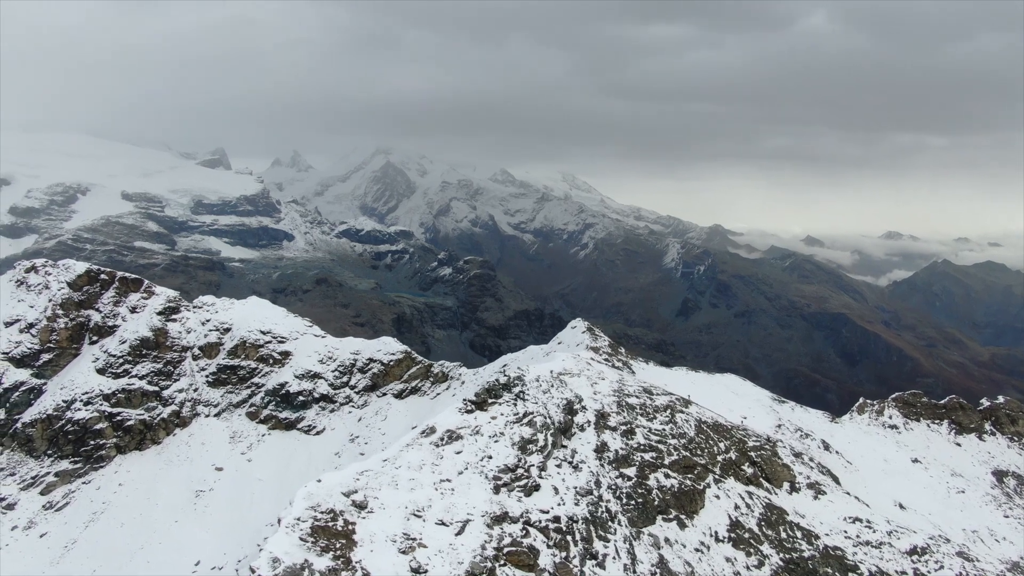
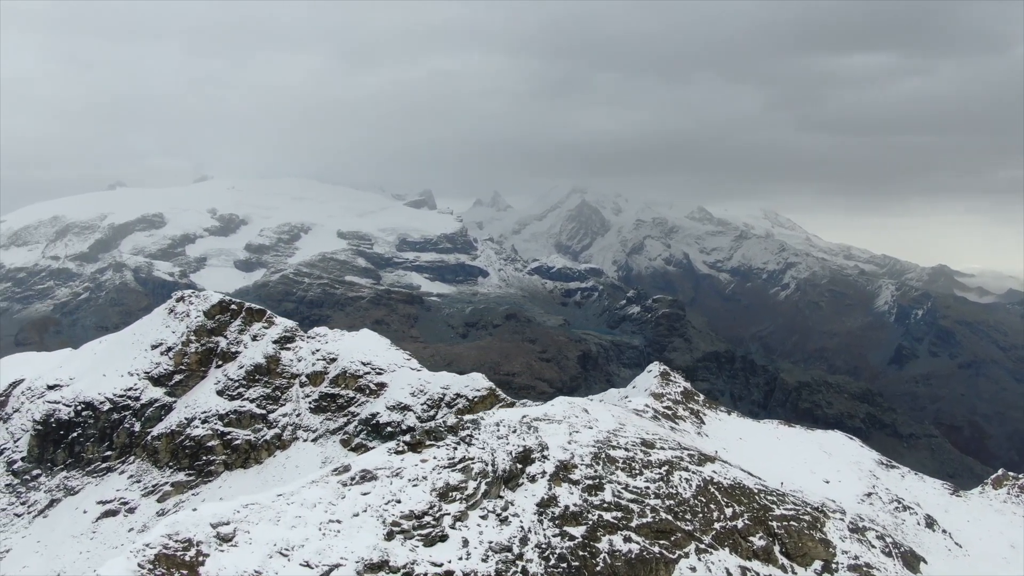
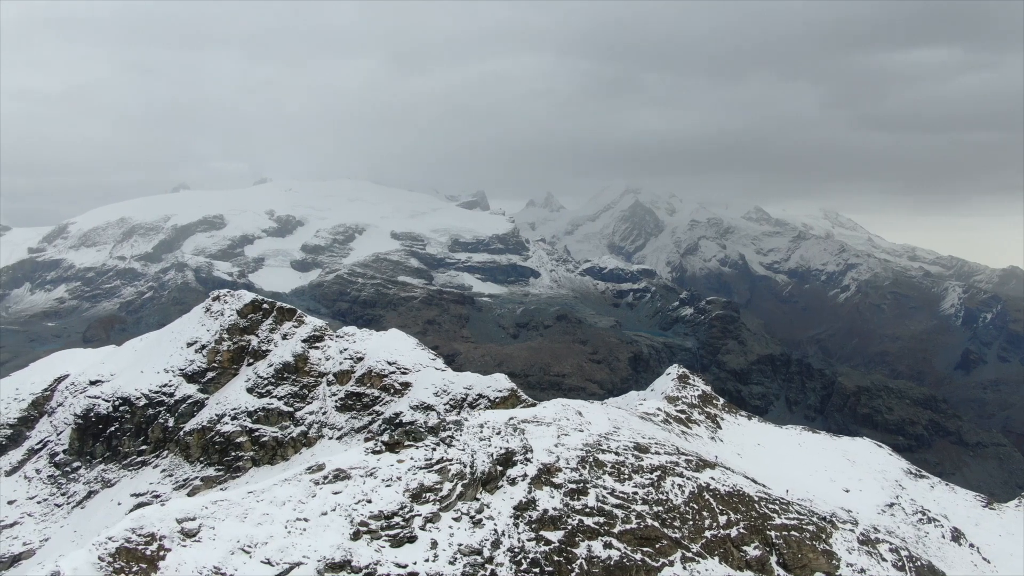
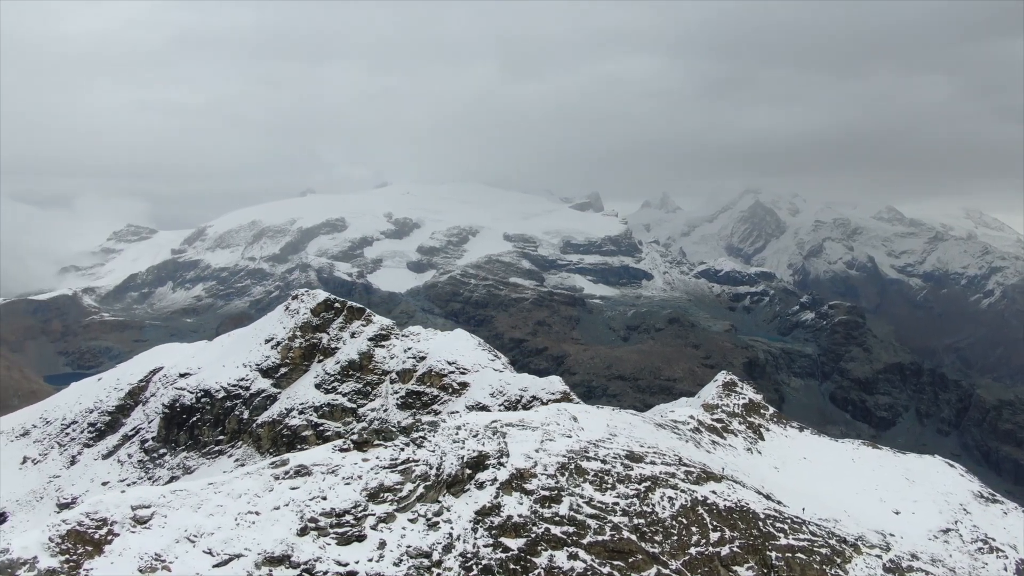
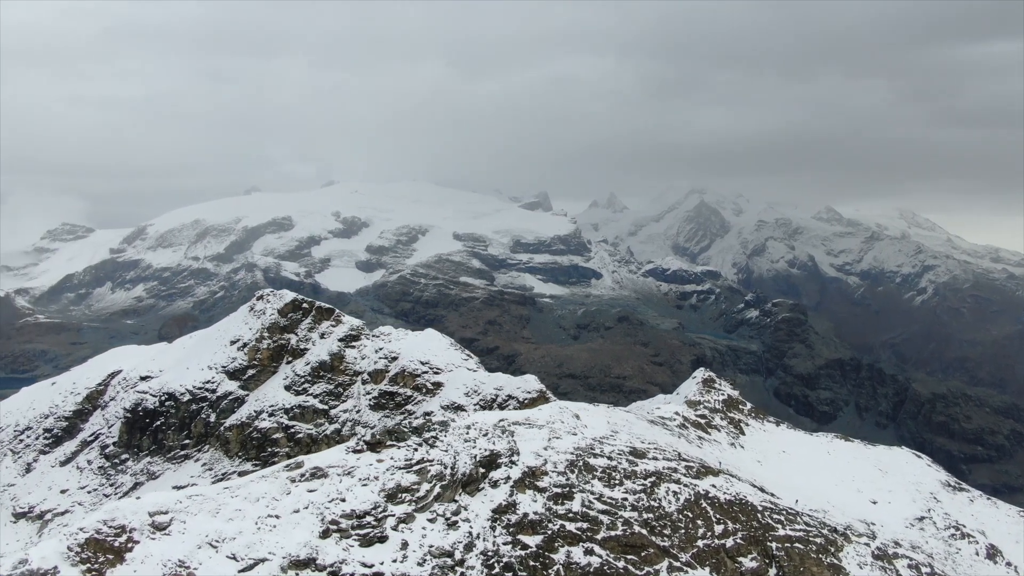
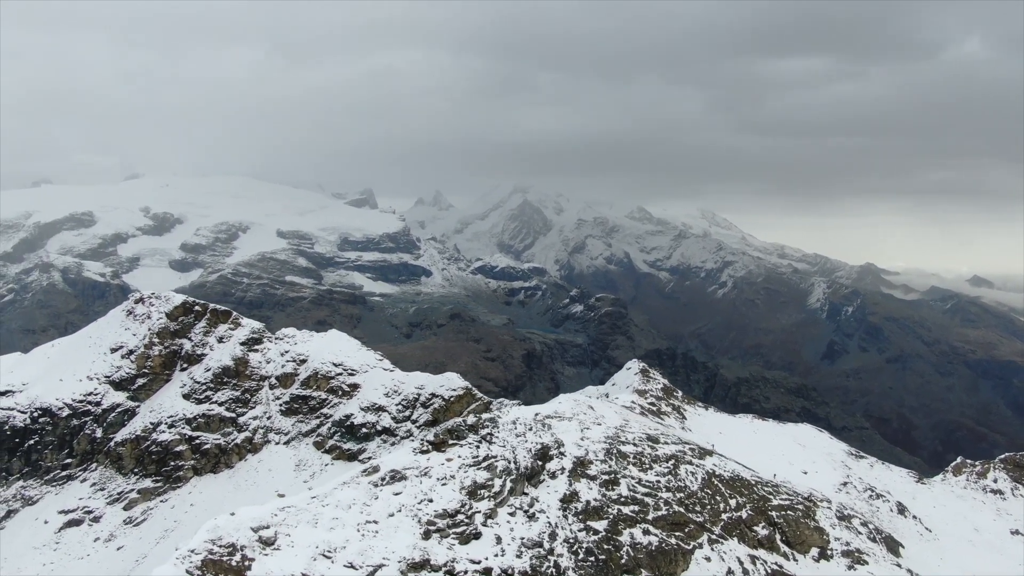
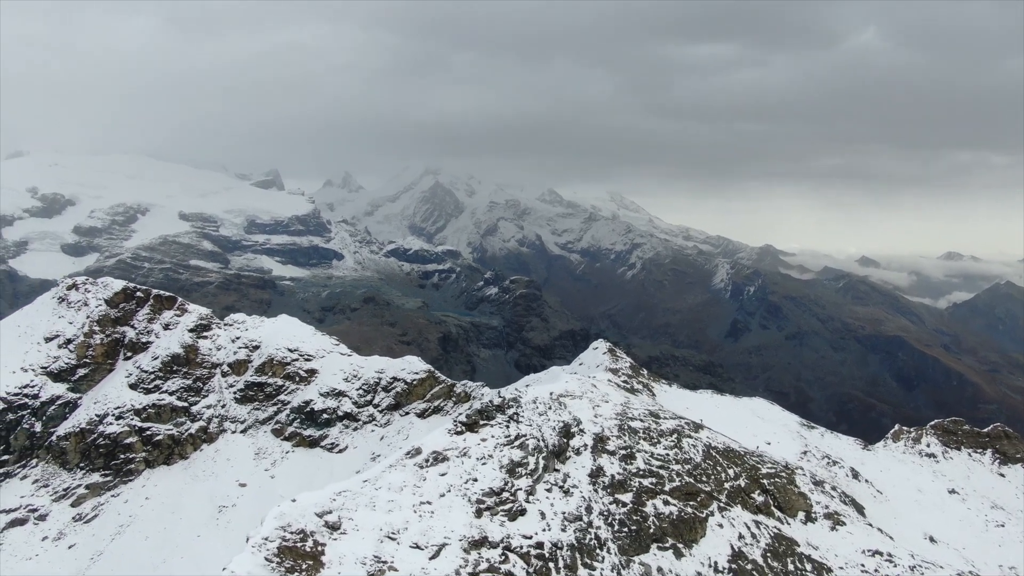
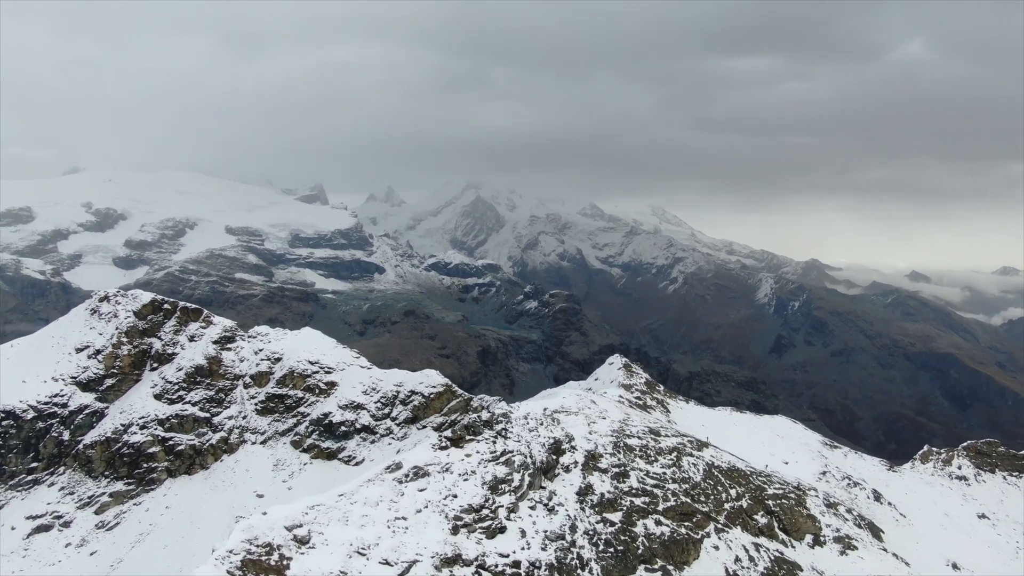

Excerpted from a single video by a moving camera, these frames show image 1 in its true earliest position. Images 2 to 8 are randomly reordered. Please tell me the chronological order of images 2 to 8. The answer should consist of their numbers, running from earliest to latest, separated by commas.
7, 8, 6, 2, 3, 5, 4
